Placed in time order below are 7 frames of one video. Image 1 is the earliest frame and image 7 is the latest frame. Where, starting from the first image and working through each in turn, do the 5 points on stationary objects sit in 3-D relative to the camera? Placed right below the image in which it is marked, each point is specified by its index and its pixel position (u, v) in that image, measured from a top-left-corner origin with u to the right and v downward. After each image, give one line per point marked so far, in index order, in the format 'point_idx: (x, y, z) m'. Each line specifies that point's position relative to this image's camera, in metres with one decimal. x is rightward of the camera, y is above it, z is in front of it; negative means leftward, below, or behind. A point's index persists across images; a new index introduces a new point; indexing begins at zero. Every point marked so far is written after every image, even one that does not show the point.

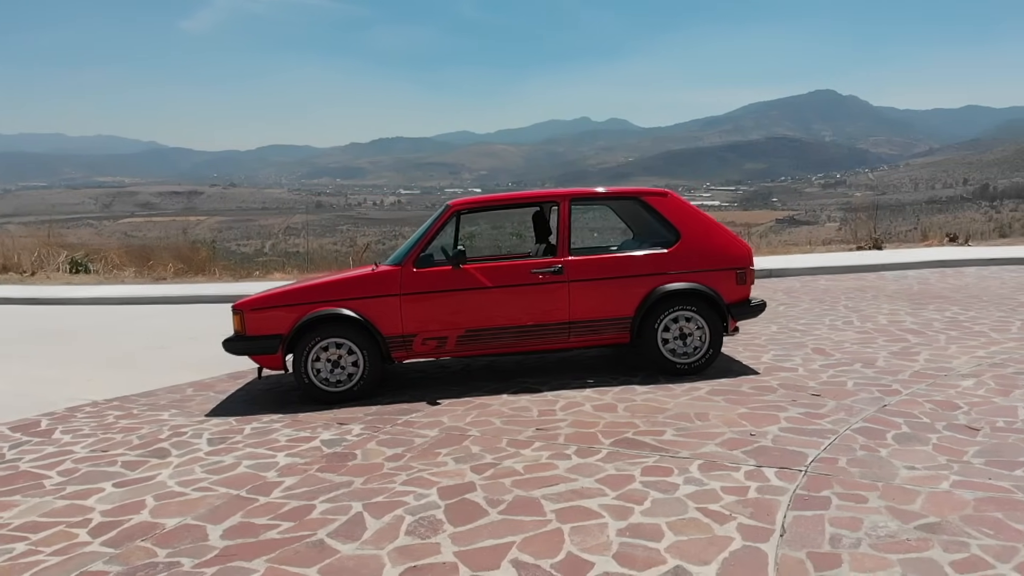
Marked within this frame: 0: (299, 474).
0: (-1.1, -1.0, +4.3) m
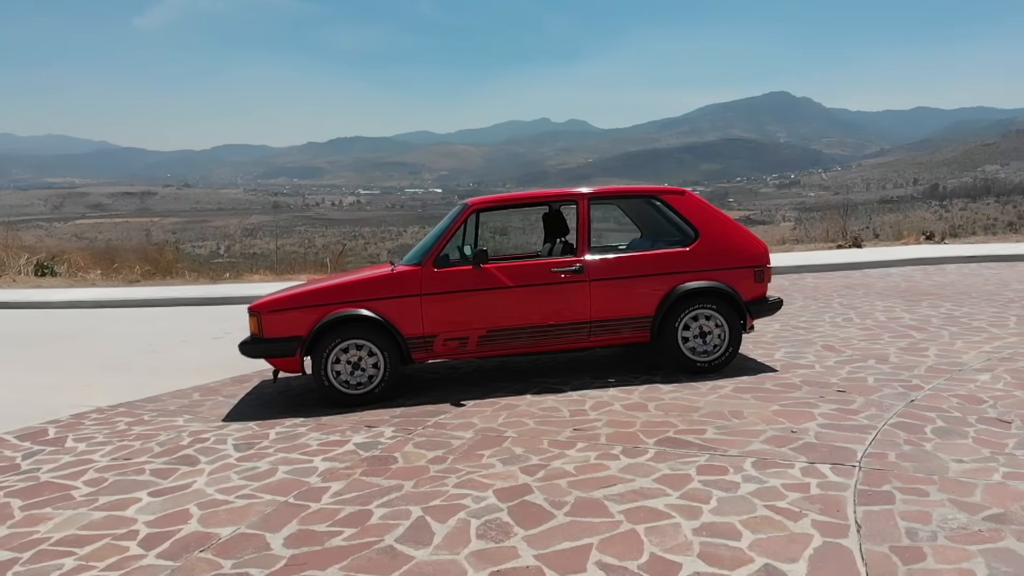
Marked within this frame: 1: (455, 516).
0: (-0.9, -1.0, +4.2) m
1: (-0.2, -1.0, +3.6) m
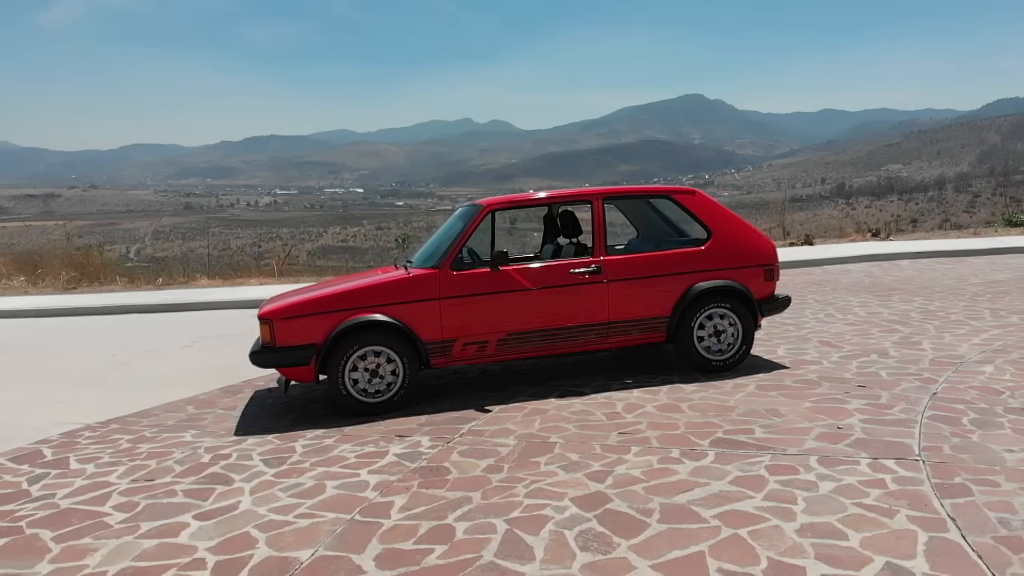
0: (-0.5, -1.0, +4.1) m
1: (+0.2, -1.0, +3.5) m
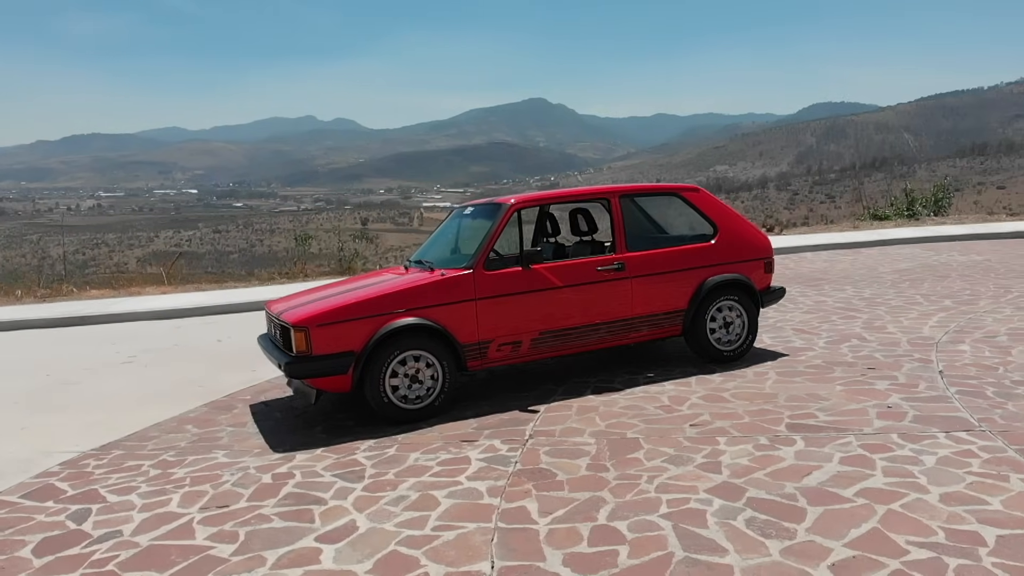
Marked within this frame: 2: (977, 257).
0: (+0.1, -1.0, +4.0) m
1: (+0.9, -1.0, +3.5) m
2: (+6.6, +0.4, +11.5) m
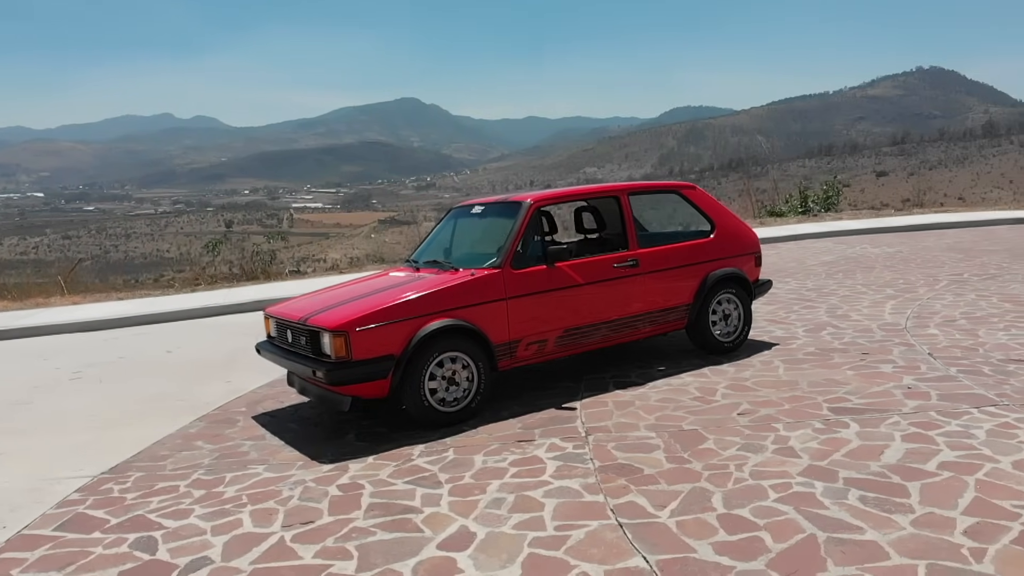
0: (+0.6, -1.0, +4.0) m
1: (+1.4, -1.0, +3.7) m
2: (+5.8, +0.6, +12.5) m
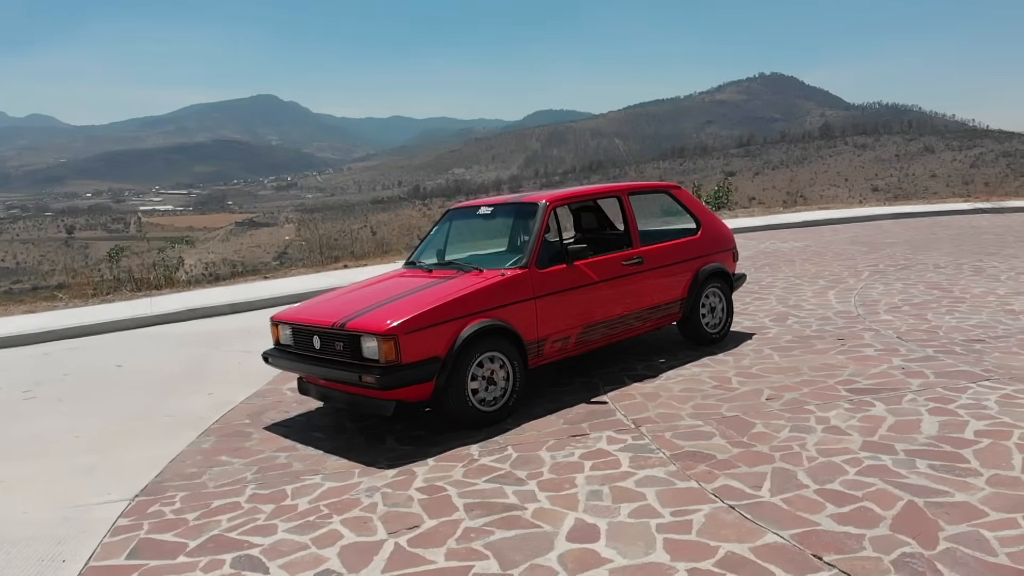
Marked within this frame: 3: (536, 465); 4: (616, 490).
0: (+1.0, -1.0, +4.2) m
1: (+1.9, -0.9, +4.1) m
2: (+4.7, +0.7, +13.5) m
3: (+0.1, -1.0, +4.6) m
4: (+0.5, -1.0, +4.1) m
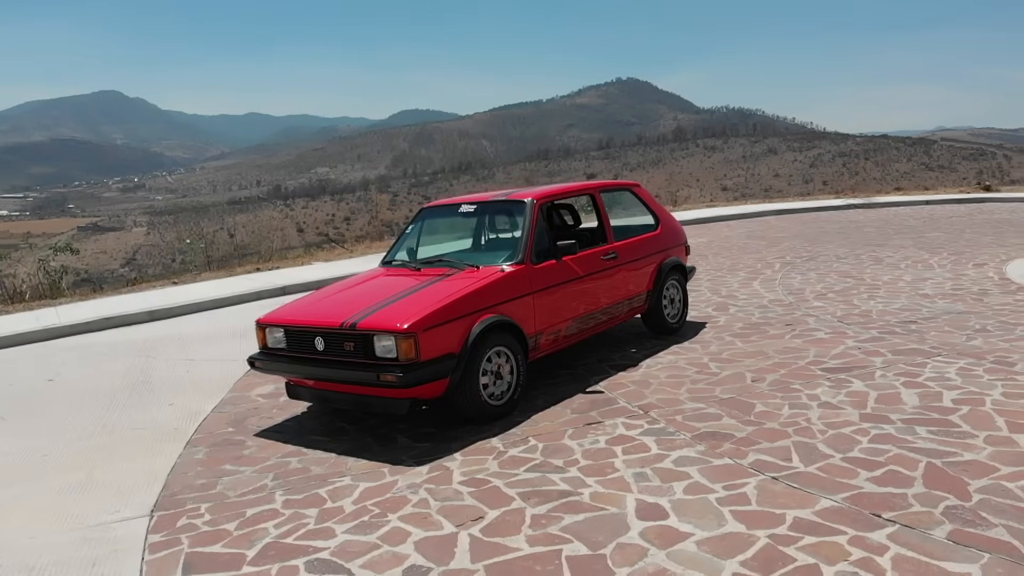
0: (+1.3, -0.9, +4.5) m
1: (+2.2, -0.8, +4.5) m
2: (+3.3, +0.9, +14.3) m
3: (+0.3, -1.0, +4.7) m
4: (+0.8, -1.0, +4.4) m
